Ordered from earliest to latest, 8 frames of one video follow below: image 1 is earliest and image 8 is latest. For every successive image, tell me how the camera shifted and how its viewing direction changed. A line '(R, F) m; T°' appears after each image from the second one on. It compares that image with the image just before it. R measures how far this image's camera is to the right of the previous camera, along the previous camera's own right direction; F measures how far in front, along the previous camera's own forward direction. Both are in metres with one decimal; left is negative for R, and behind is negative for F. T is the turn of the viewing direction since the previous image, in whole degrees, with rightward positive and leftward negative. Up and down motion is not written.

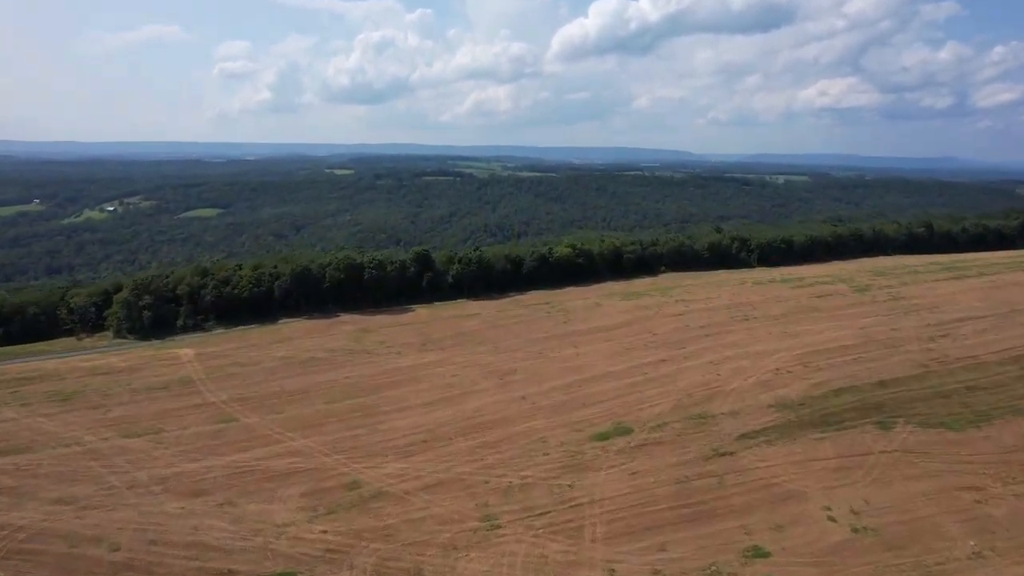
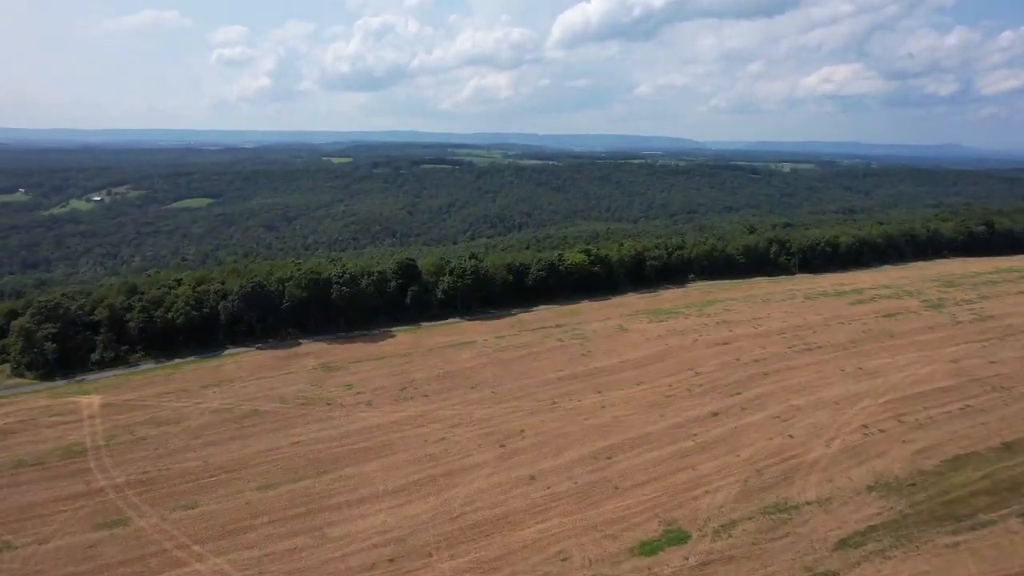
(-0.2, +11.8) m; 0°
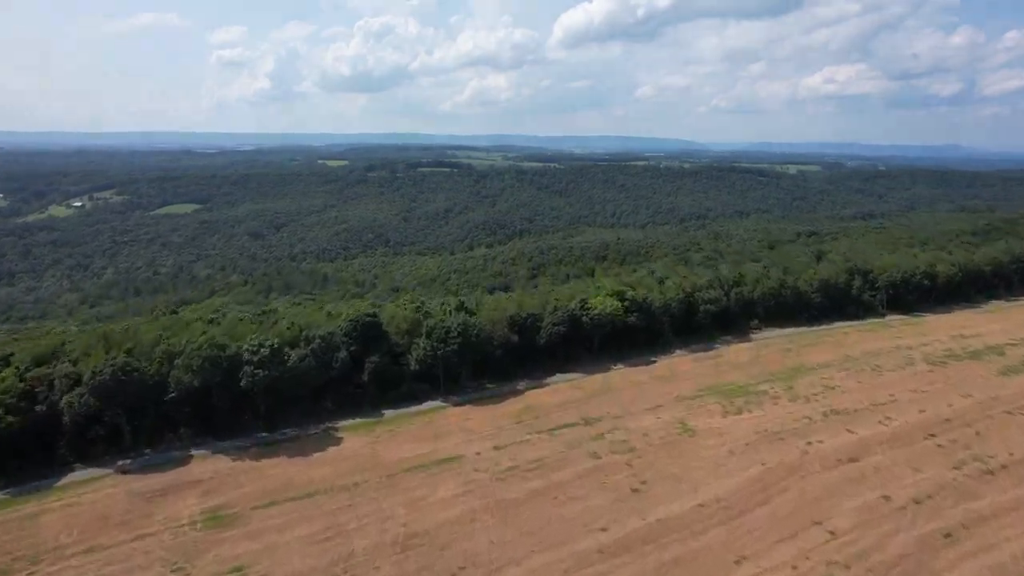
(-0.3, +17.5) m; 0°
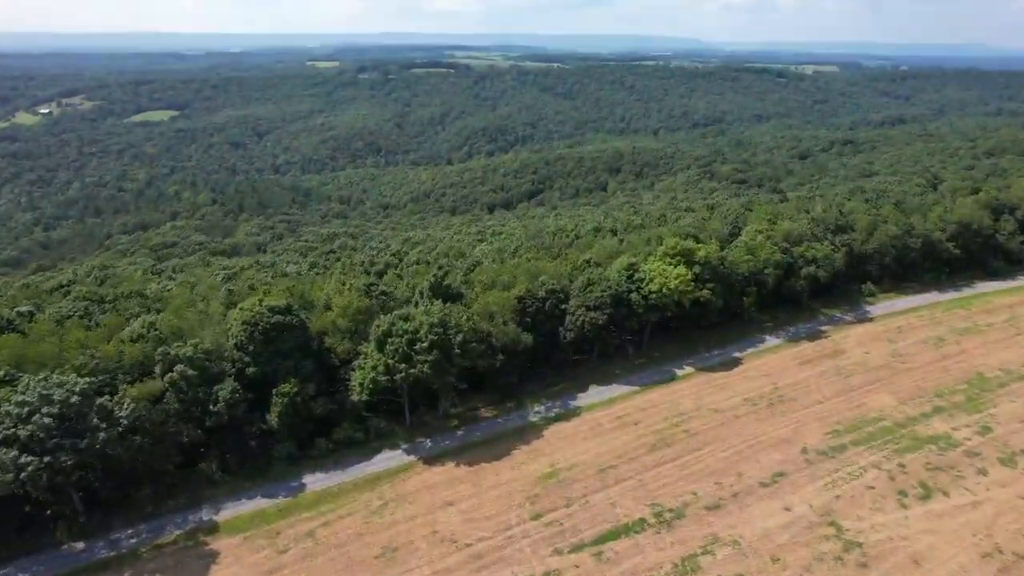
(-0.3, +16.9) m; 0°
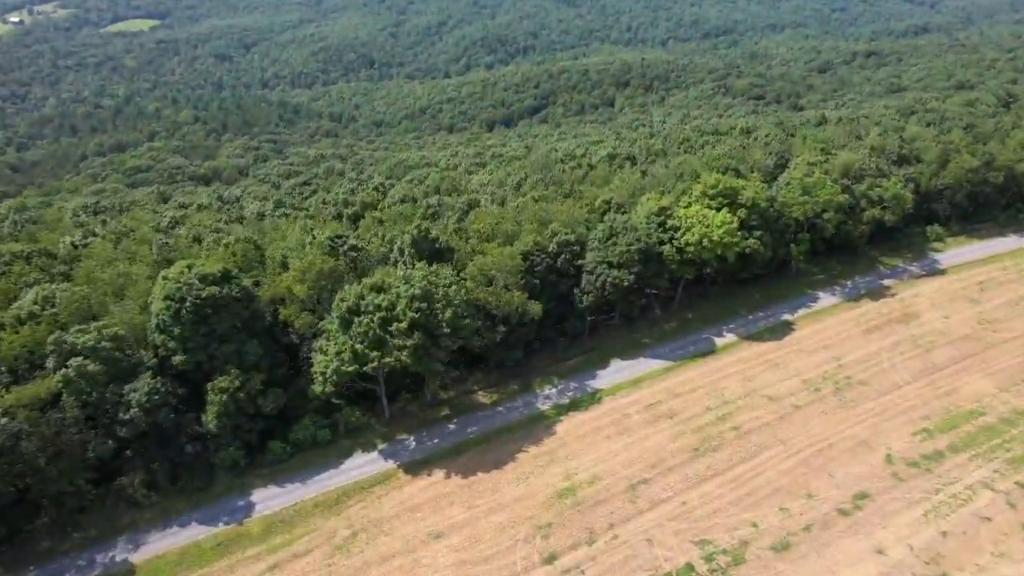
(-0.1, +5.7) m; 0°
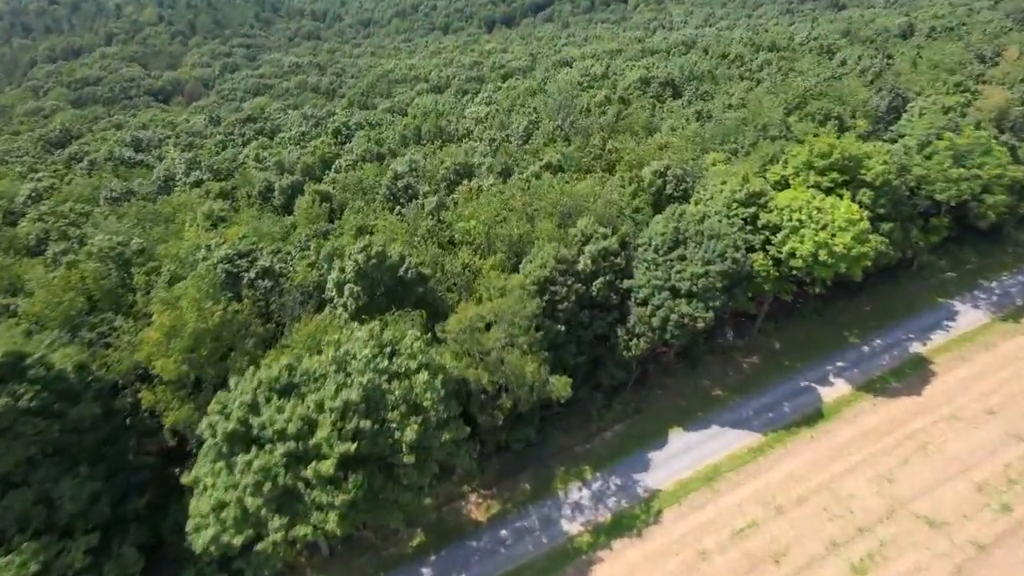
(-0.2, +8.6) m; 0°
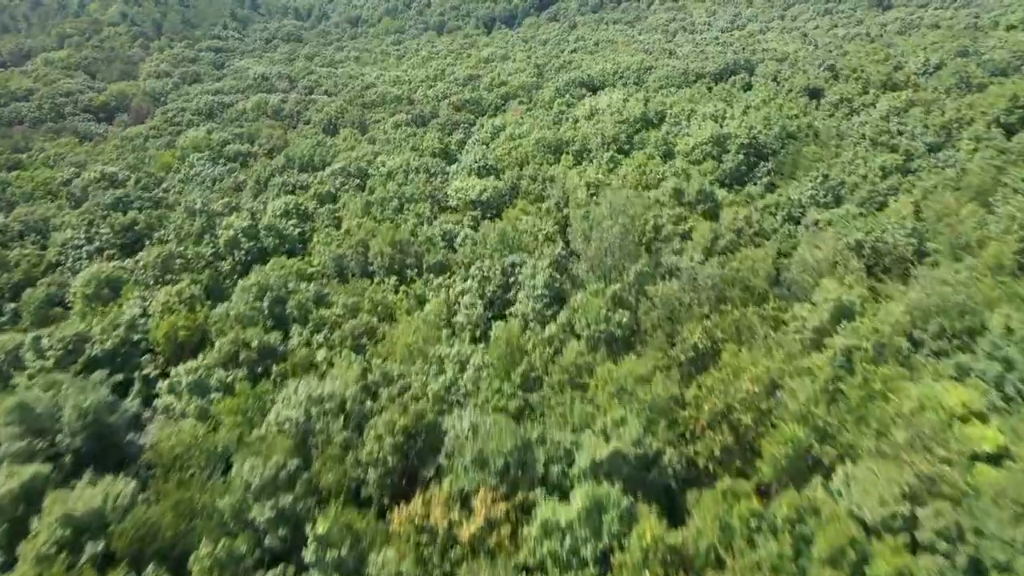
(-0.2, +11.1) m; 0°
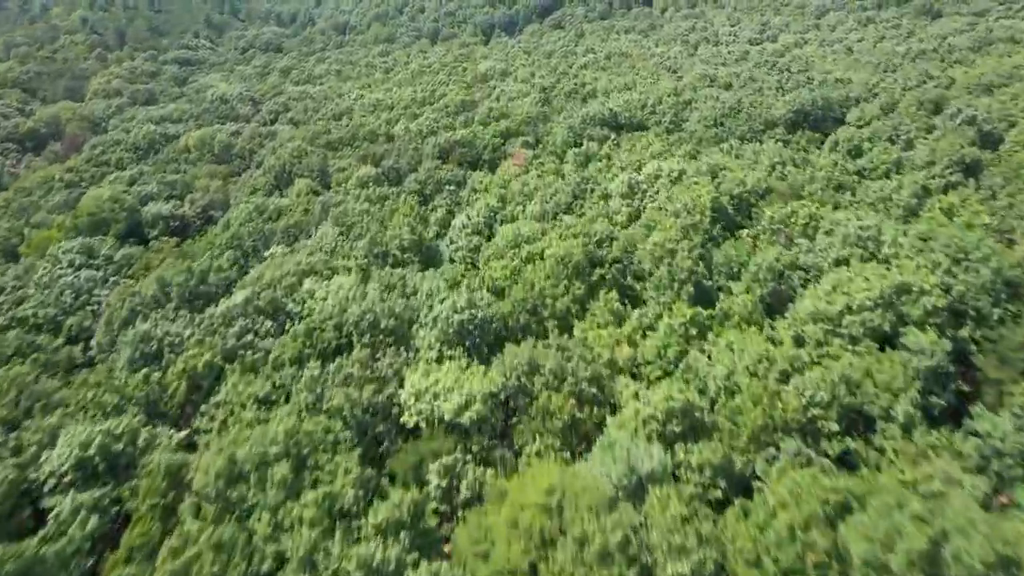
(-0.2, +10.0) m; 0°
